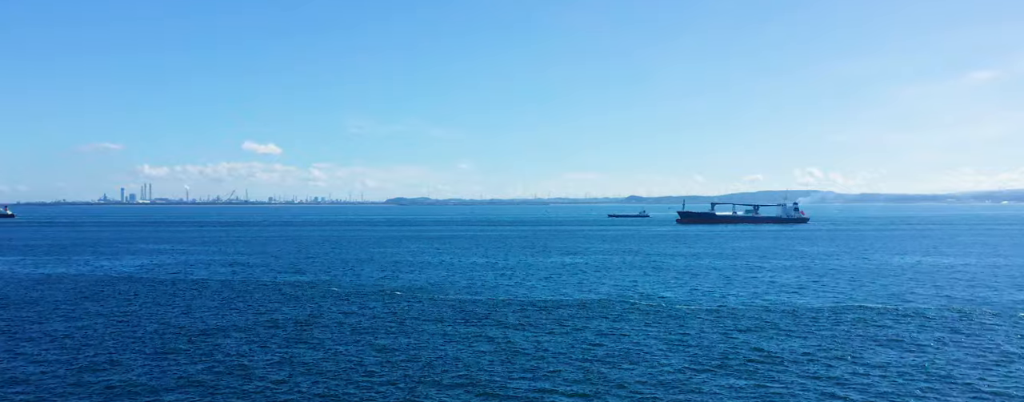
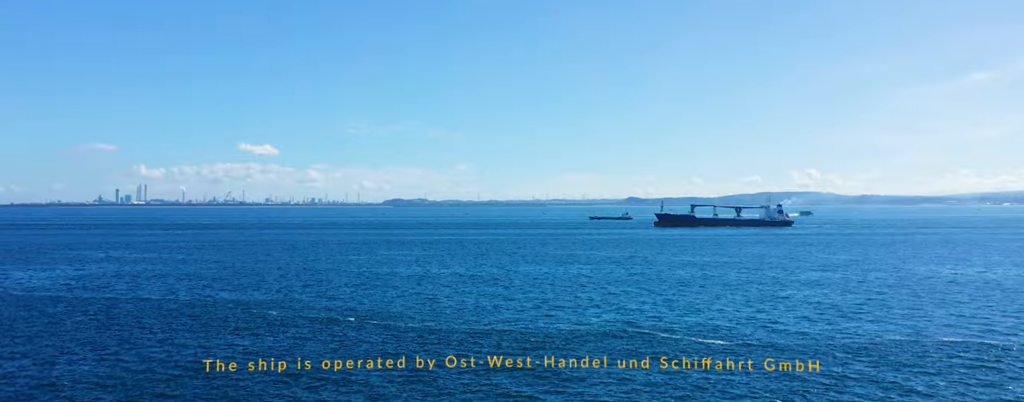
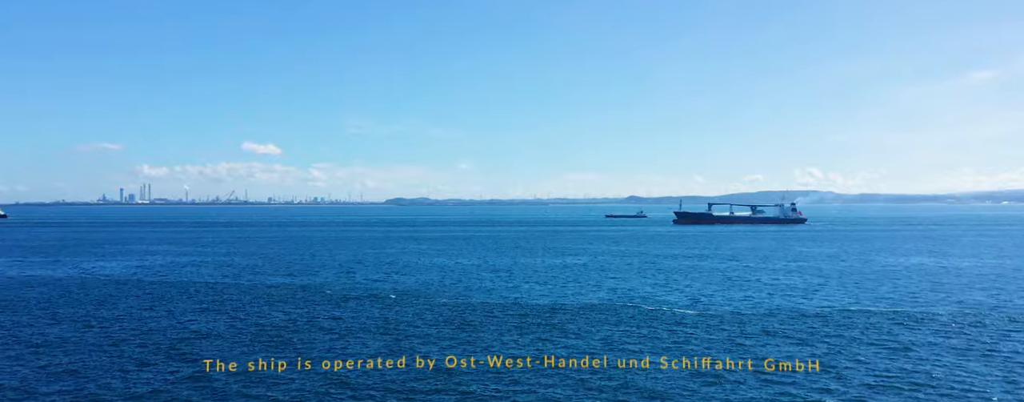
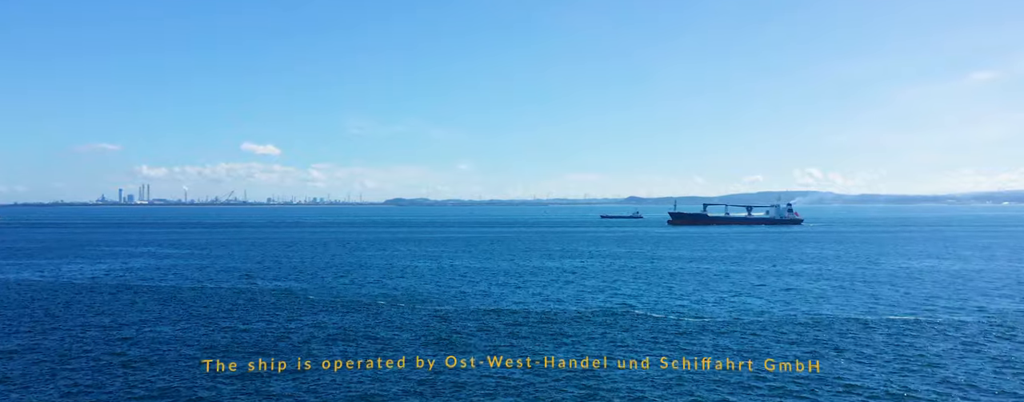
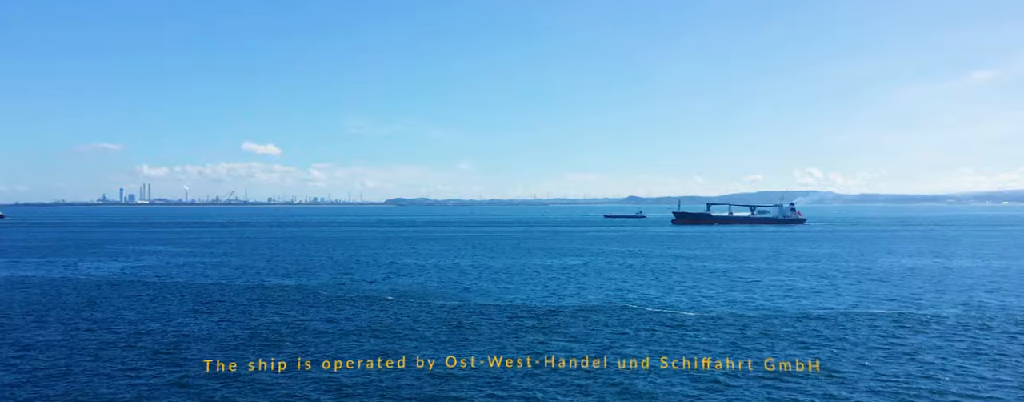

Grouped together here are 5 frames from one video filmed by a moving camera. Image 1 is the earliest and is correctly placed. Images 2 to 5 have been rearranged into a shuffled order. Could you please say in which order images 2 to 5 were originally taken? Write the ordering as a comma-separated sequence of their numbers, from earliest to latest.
3, 5, 4, 2
